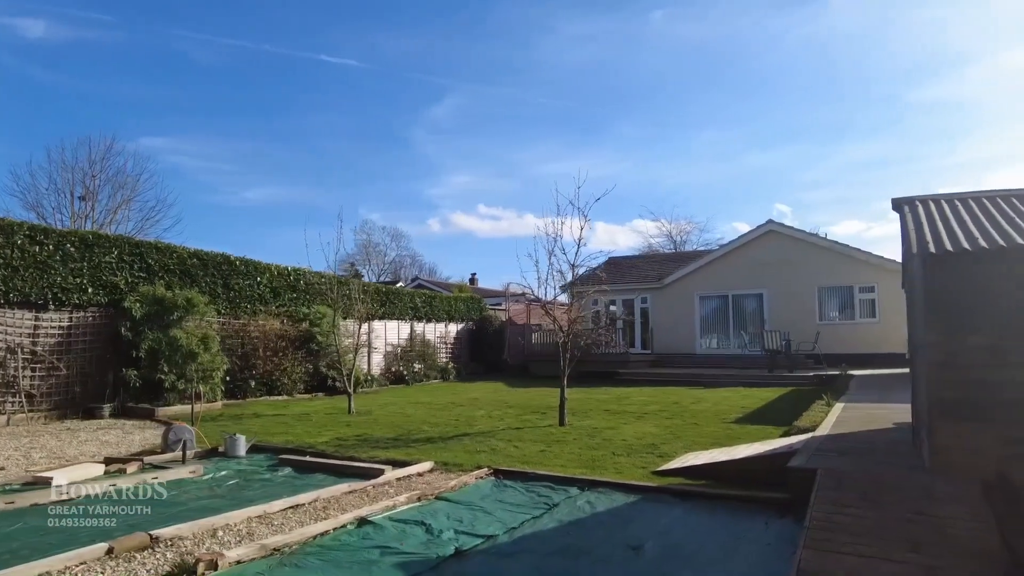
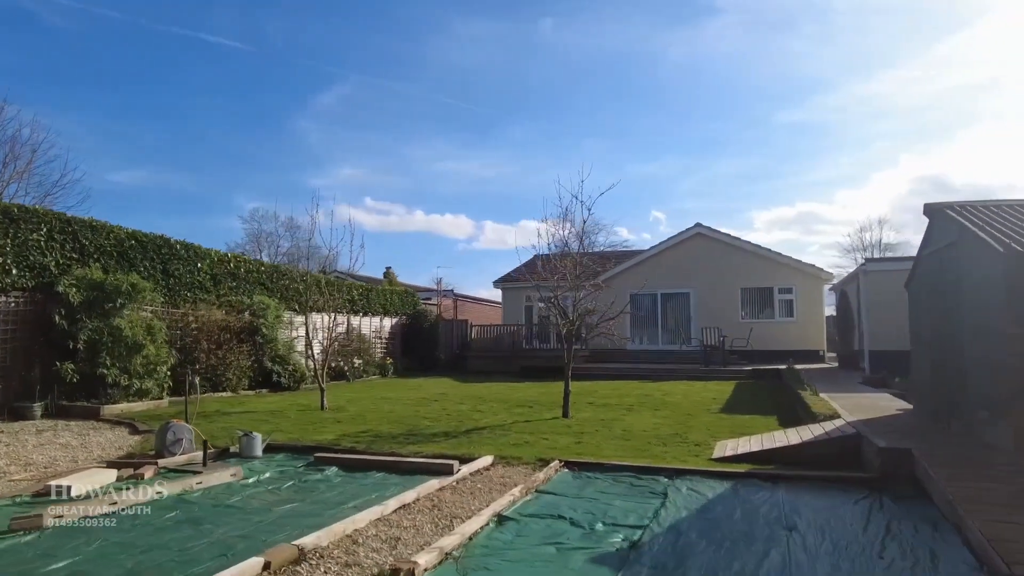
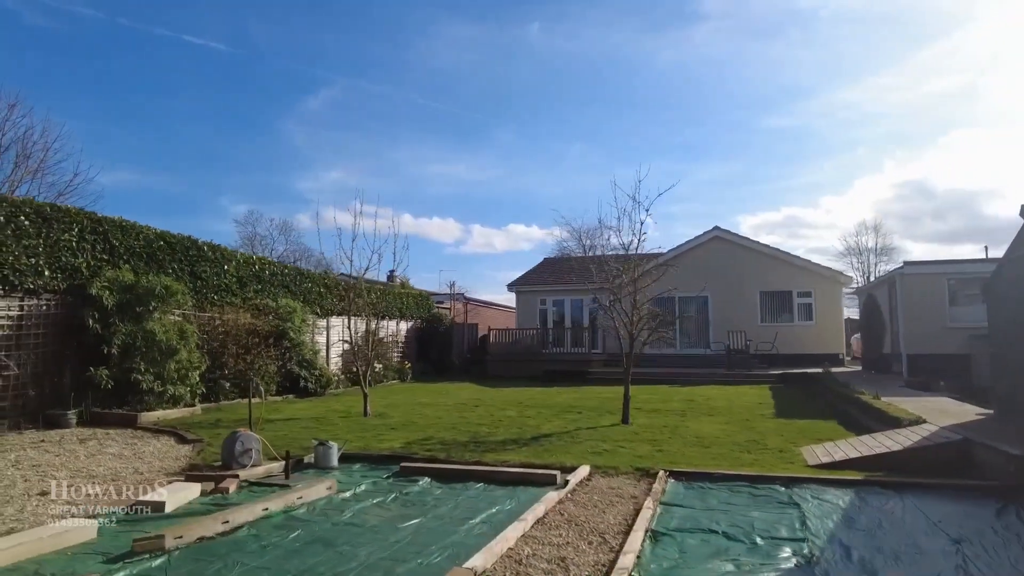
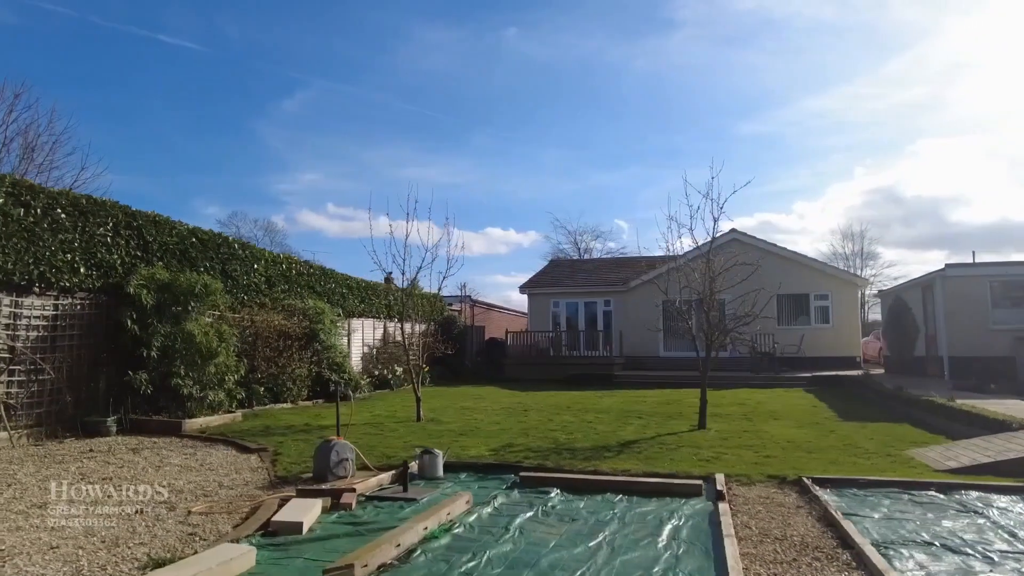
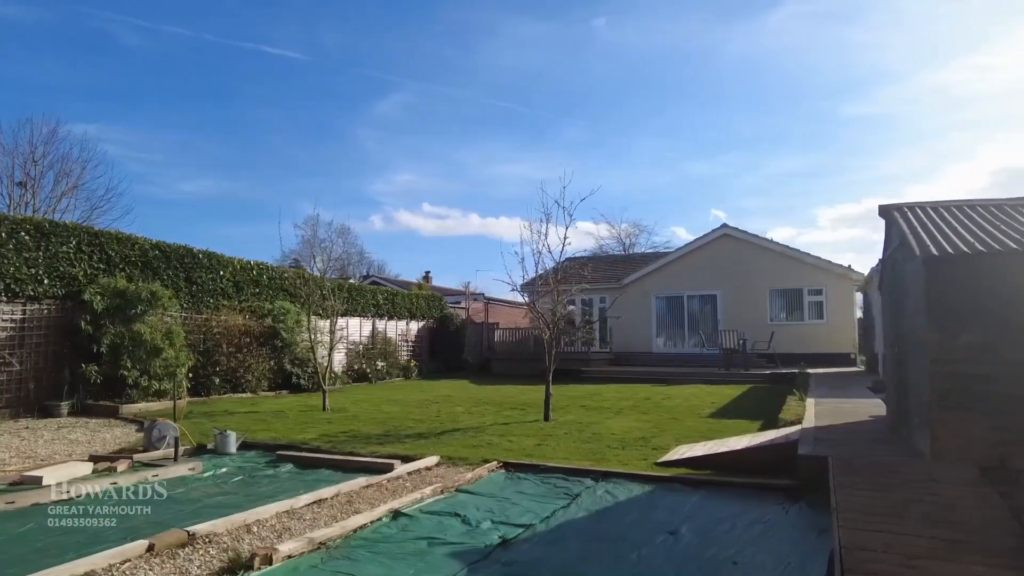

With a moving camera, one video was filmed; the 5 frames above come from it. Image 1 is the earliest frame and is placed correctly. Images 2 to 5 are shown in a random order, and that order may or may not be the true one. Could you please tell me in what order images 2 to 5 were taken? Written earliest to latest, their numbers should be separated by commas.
5, 2, 3, 4
